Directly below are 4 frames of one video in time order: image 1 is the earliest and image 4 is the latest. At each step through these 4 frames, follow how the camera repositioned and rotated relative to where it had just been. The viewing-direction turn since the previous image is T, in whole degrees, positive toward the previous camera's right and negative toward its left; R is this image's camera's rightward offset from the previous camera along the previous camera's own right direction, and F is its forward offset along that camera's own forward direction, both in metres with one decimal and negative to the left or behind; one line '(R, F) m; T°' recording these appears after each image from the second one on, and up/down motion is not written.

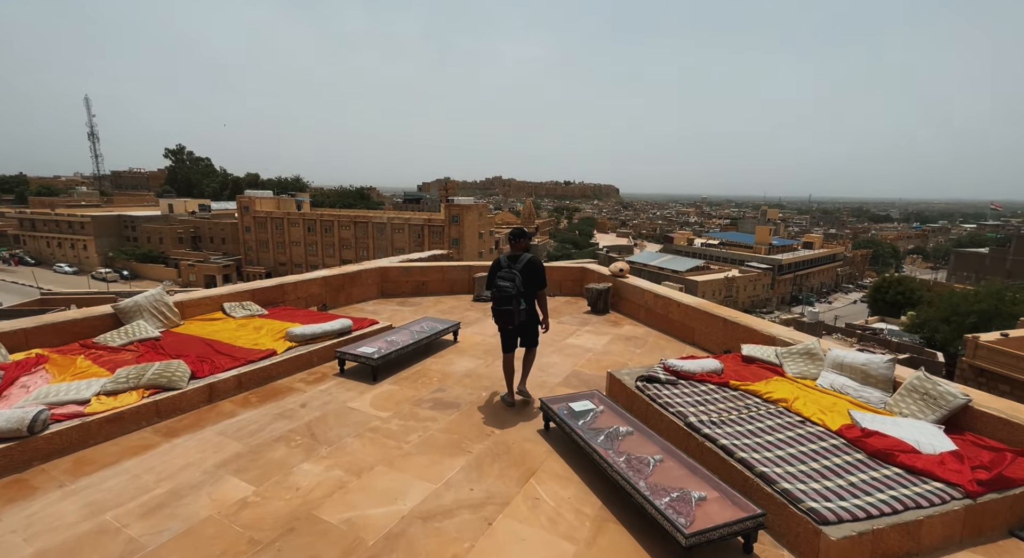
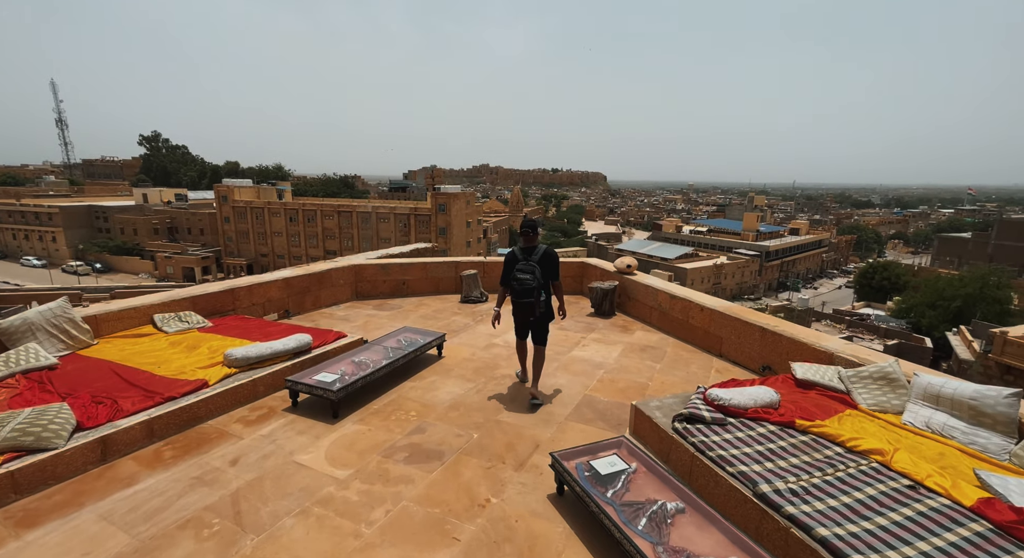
(-0.1, +0.9) m; +1°
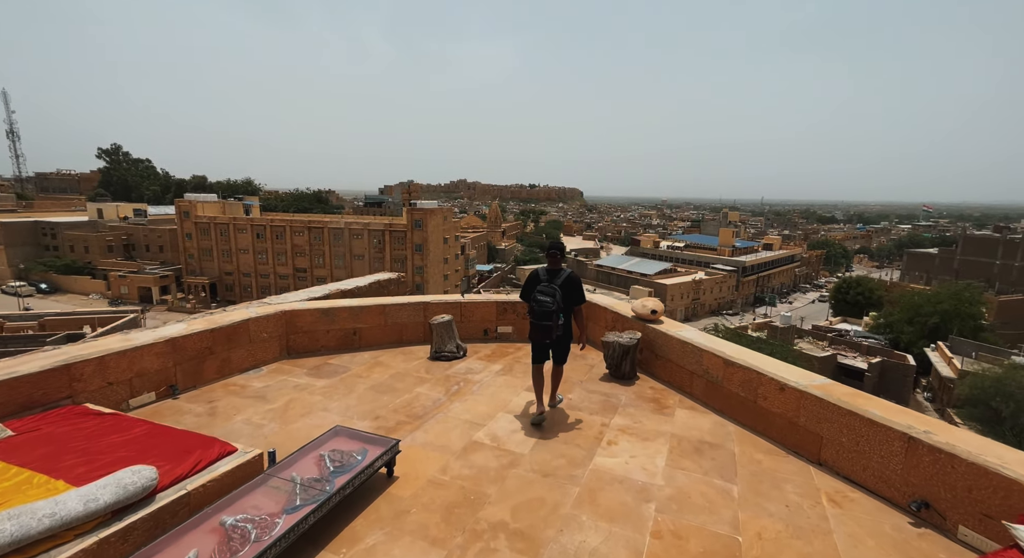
(-0.1, +1.6) m; +2°
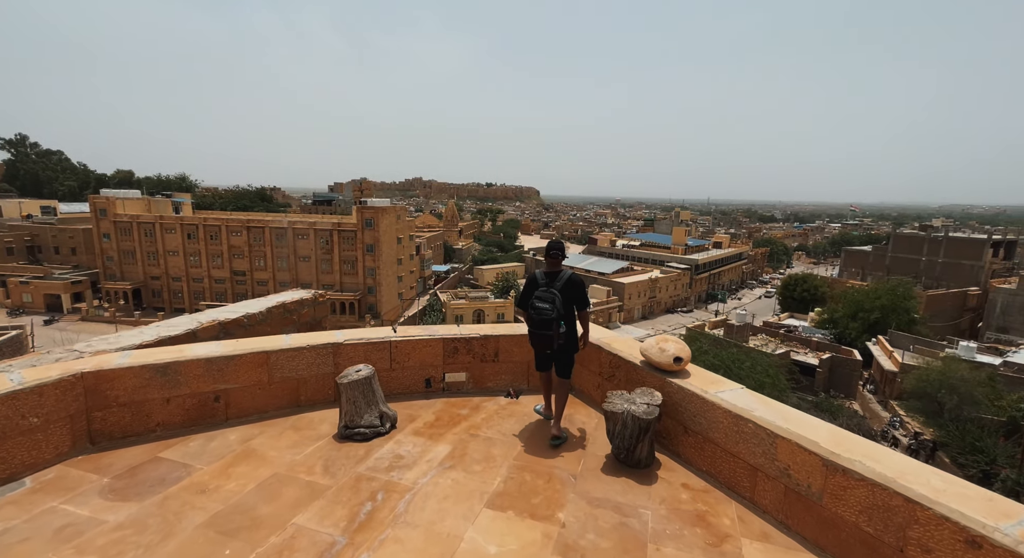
(0.0, +1.7) m; +5°
